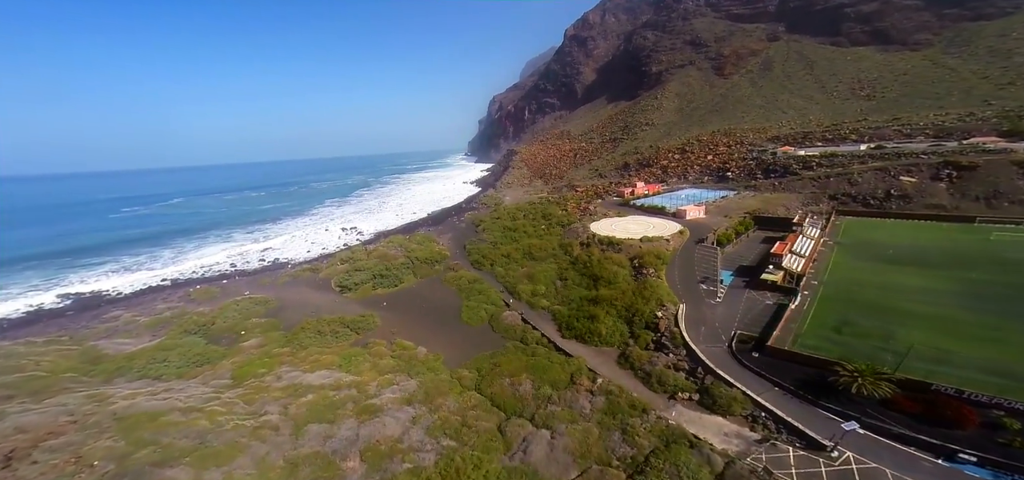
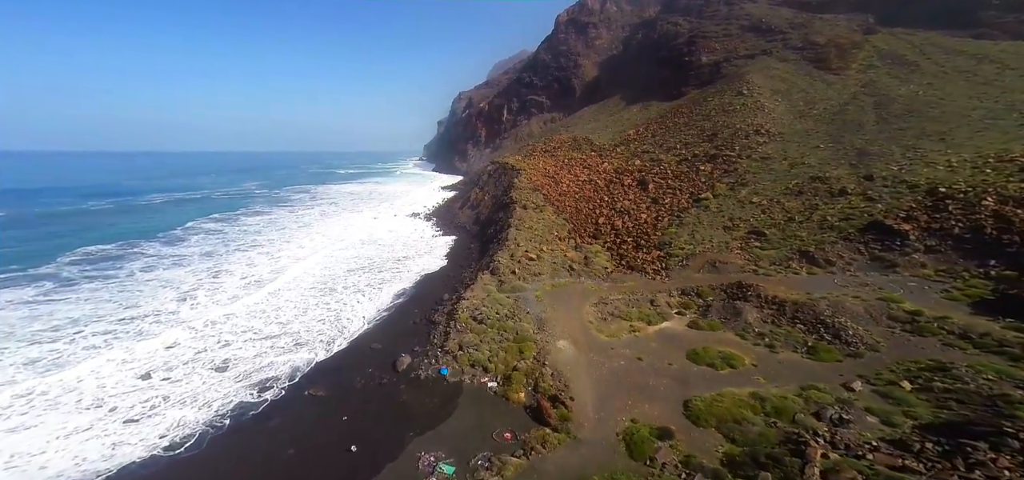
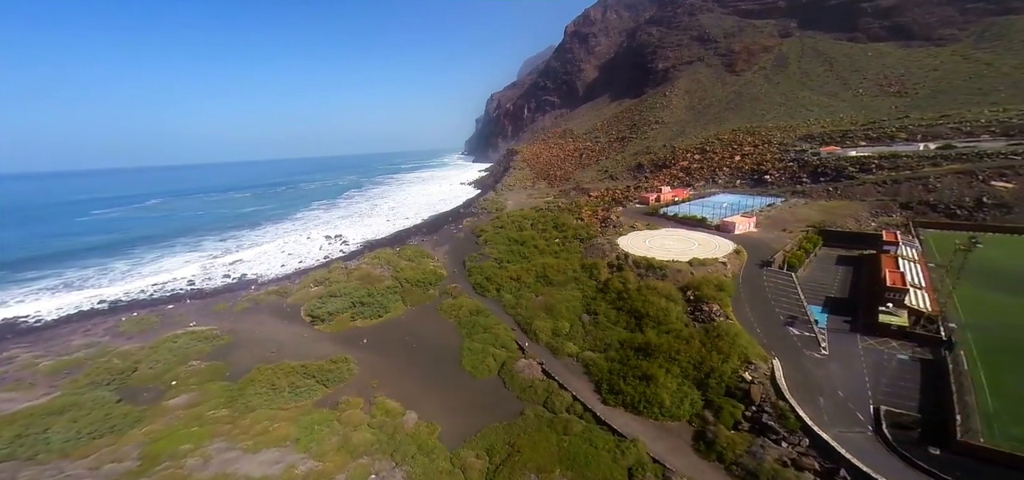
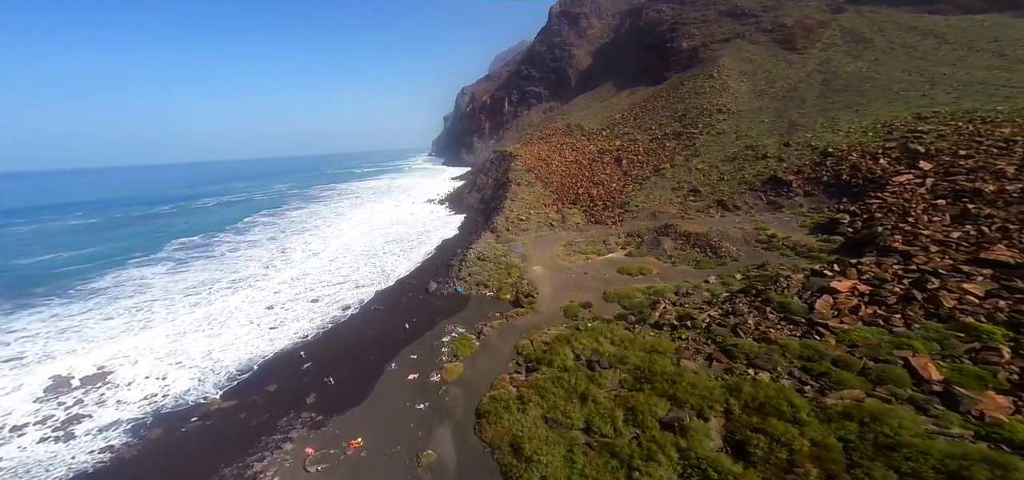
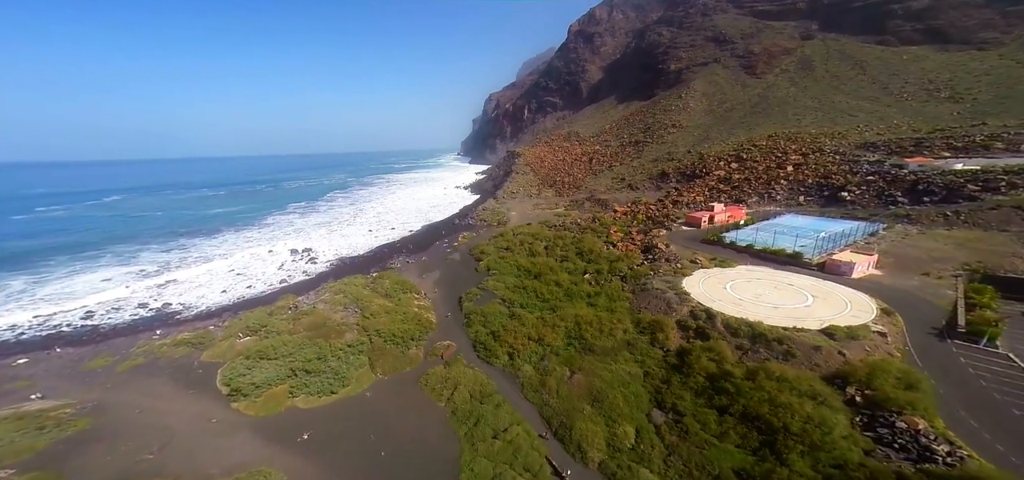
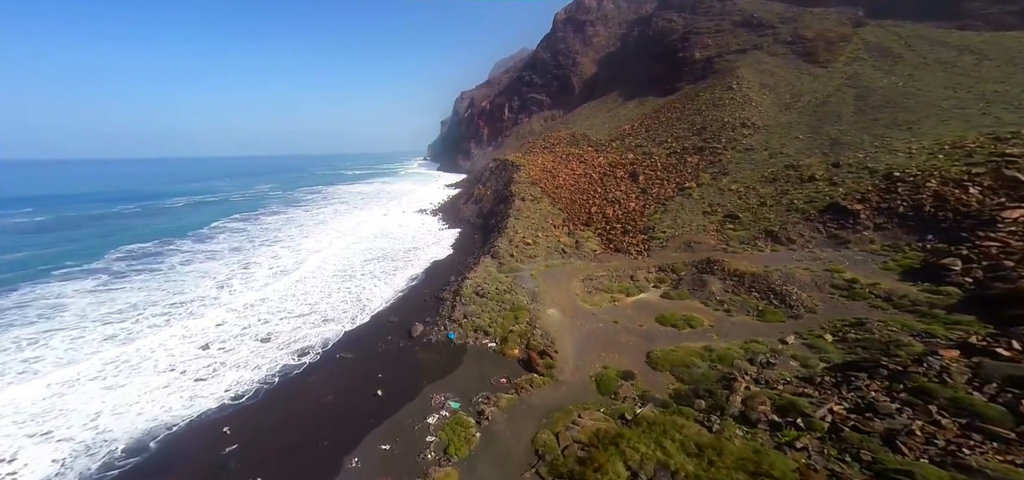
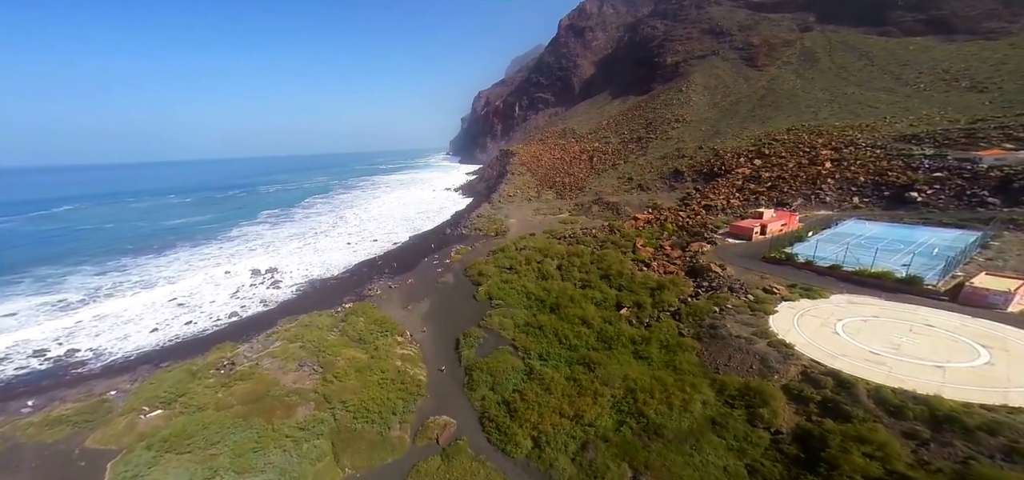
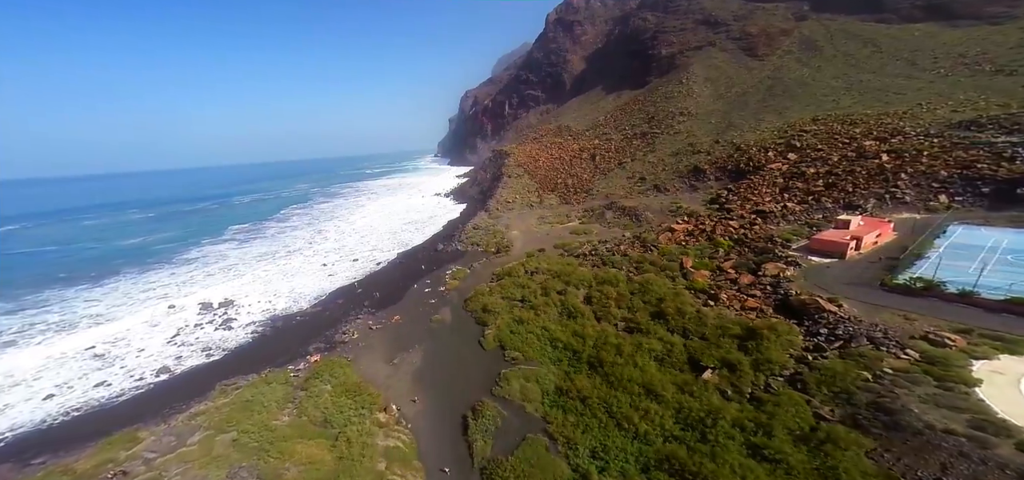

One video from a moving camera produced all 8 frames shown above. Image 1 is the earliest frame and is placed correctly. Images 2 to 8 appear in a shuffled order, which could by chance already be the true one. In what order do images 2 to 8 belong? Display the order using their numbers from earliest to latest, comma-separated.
3, 5, 7, 8, 4, 6, 2
